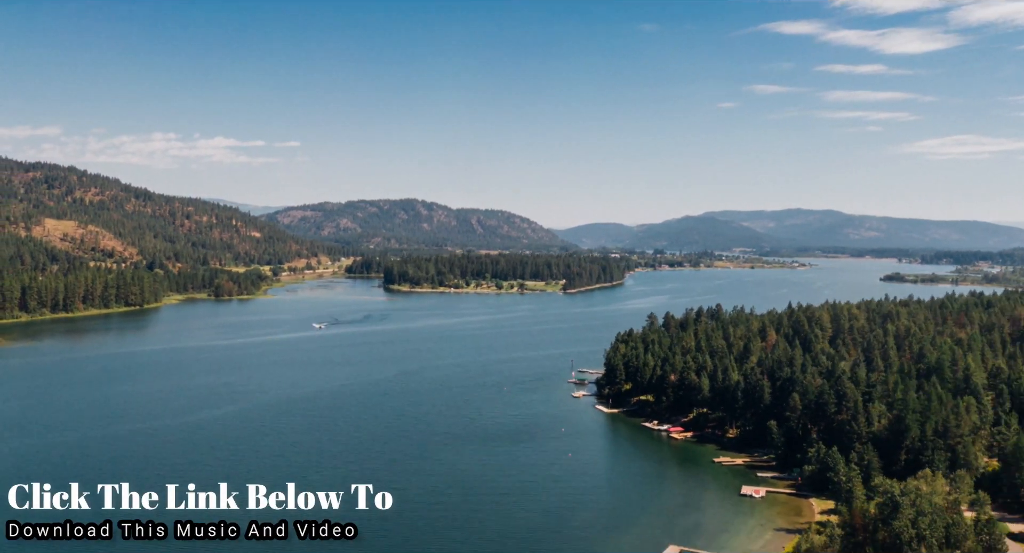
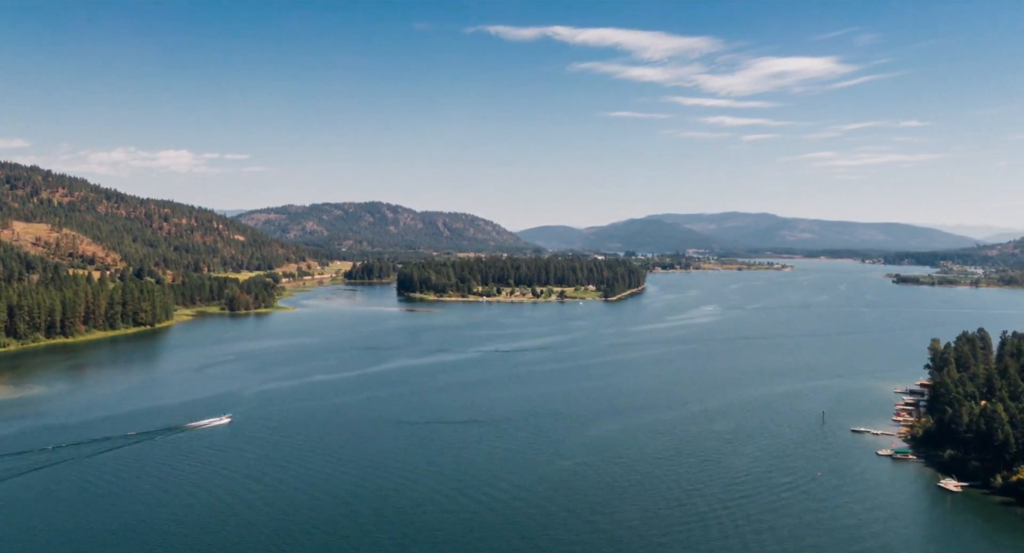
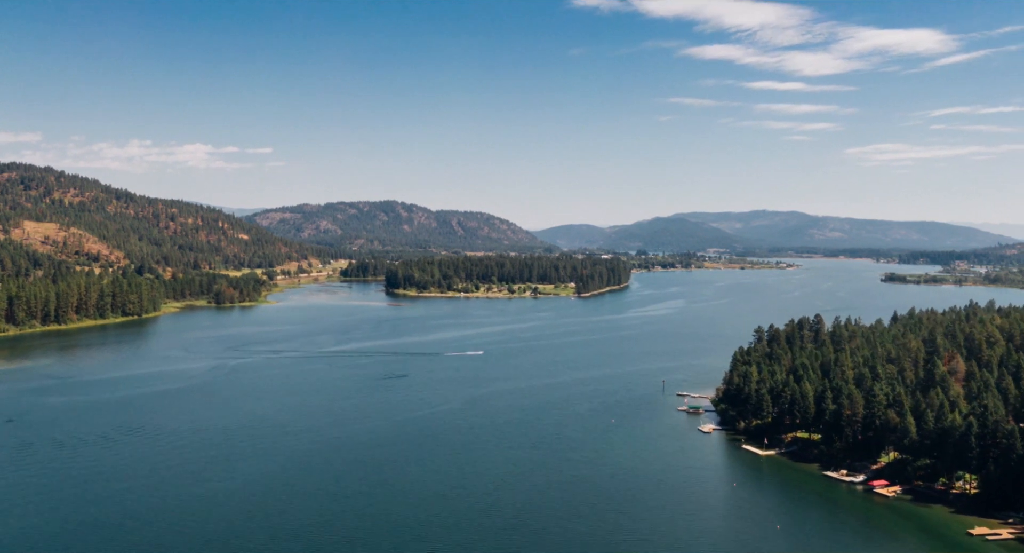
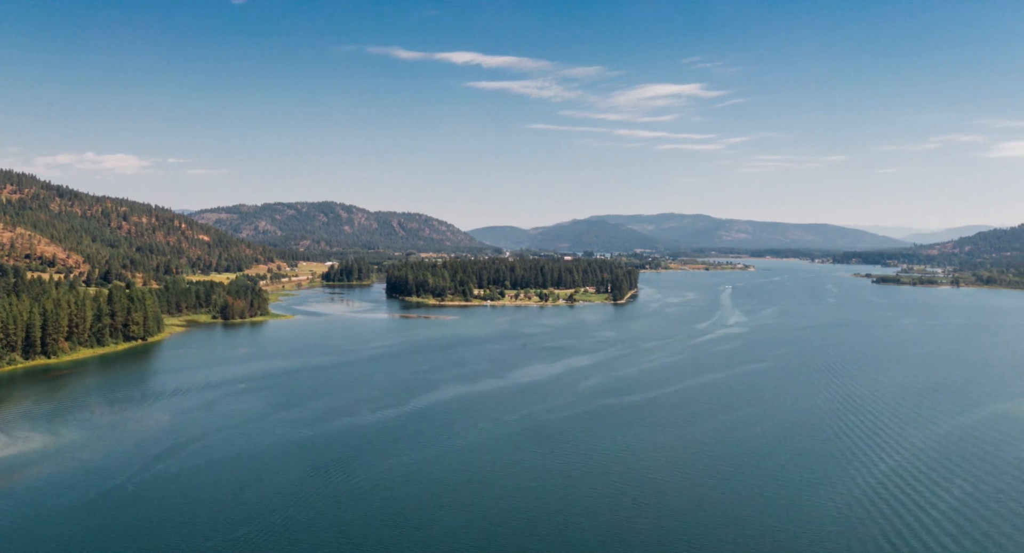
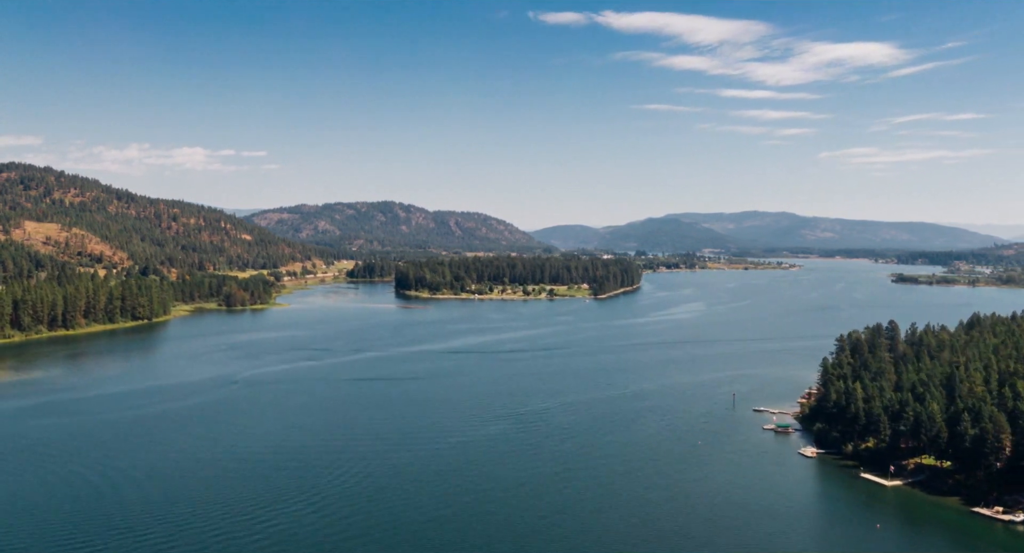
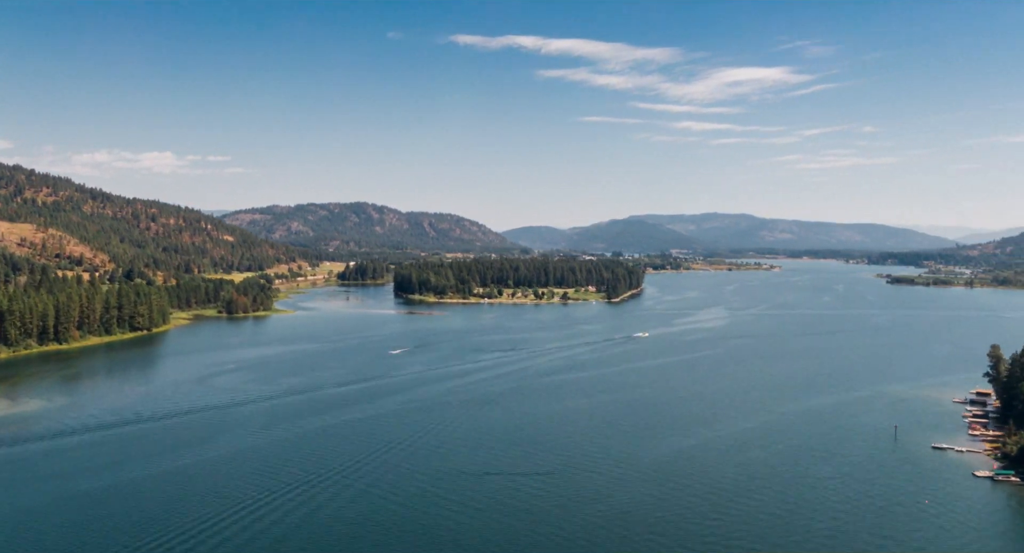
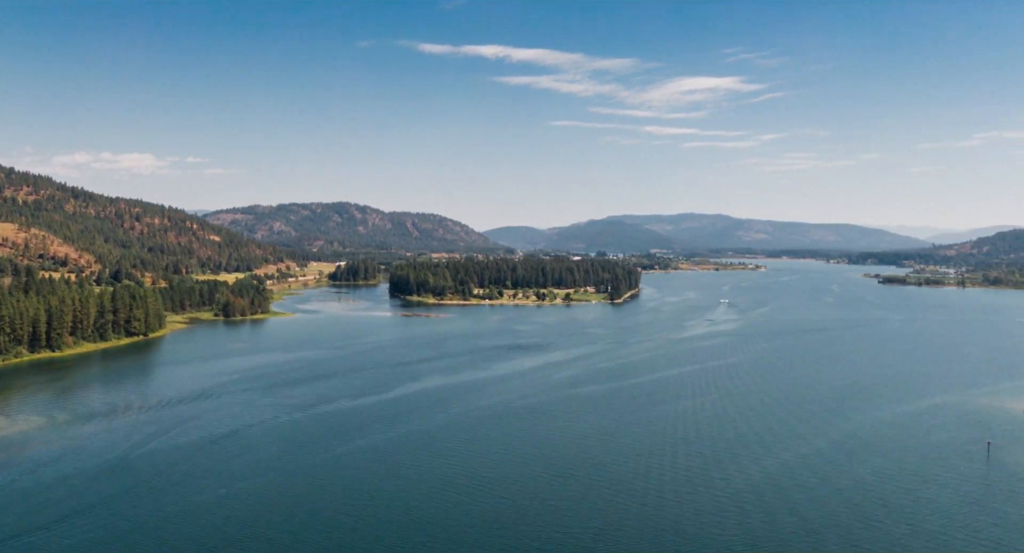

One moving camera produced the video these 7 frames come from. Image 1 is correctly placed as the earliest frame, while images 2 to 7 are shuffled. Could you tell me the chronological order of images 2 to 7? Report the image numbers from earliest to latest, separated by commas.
3, 5, 2, 6, 7, 4
